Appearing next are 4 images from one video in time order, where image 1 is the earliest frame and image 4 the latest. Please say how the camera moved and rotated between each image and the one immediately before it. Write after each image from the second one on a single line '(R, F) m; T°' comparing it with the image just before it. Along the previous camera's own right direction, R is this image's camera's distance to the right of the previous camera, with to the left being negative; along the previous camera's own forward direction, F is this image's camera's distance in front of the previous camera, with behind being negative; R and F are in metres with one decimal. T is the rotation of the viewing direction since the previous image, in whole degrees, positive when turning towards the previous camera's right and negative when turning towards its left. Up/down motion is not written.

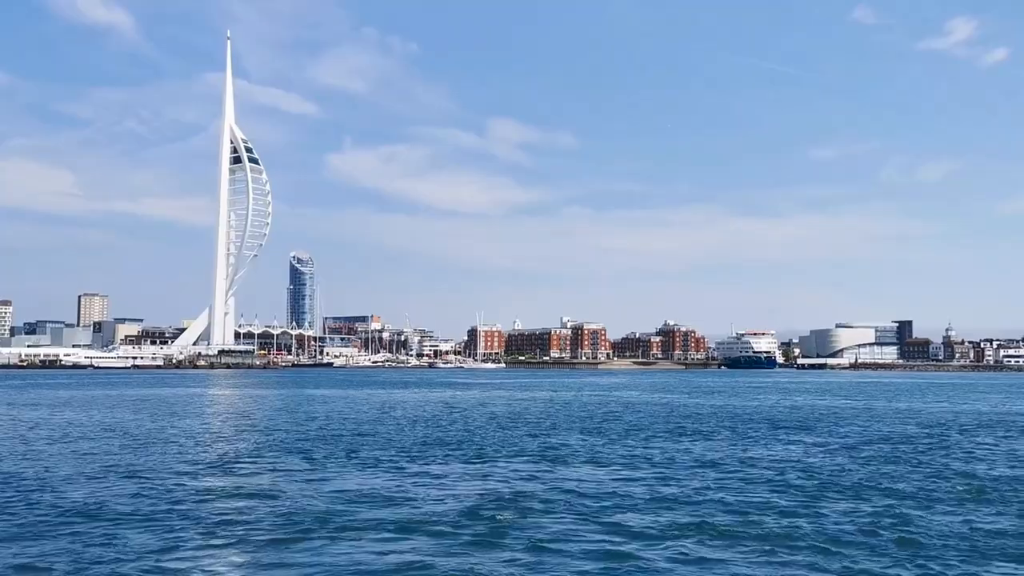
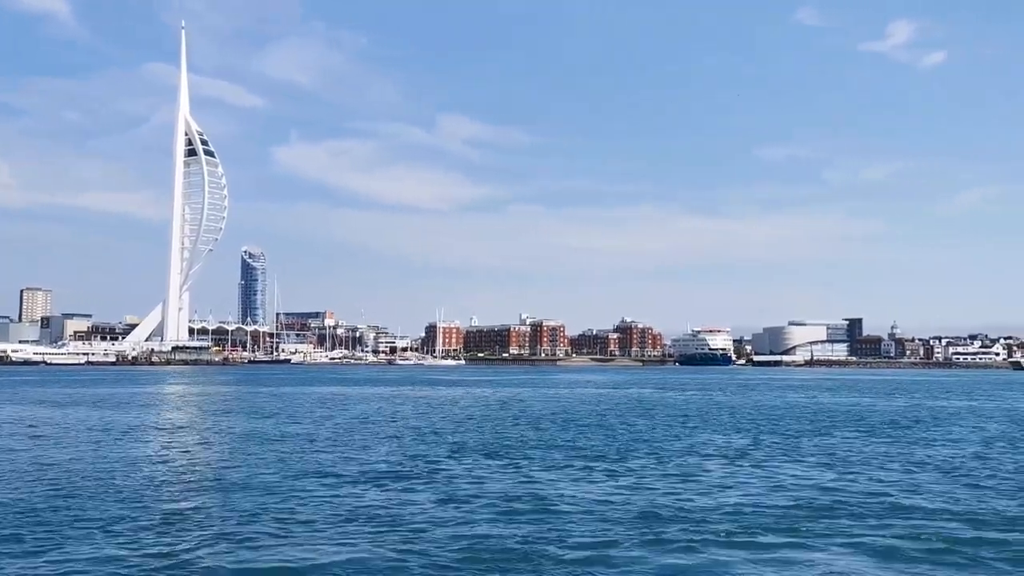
(-2.5, +4.0) m; +2°
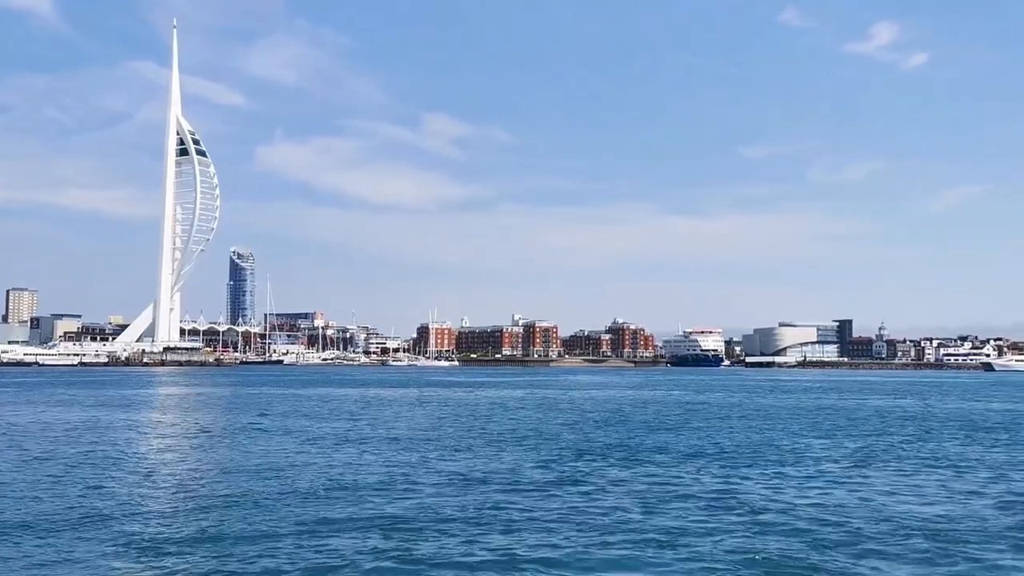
(-10.2, +1.3) m; +1°
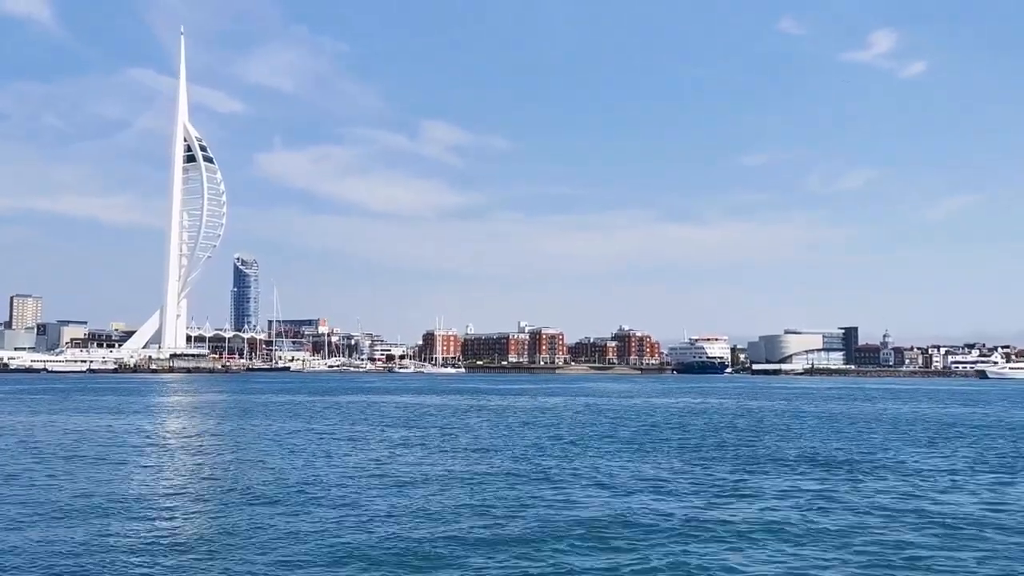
(-10.2, +2.6) m; 0°
